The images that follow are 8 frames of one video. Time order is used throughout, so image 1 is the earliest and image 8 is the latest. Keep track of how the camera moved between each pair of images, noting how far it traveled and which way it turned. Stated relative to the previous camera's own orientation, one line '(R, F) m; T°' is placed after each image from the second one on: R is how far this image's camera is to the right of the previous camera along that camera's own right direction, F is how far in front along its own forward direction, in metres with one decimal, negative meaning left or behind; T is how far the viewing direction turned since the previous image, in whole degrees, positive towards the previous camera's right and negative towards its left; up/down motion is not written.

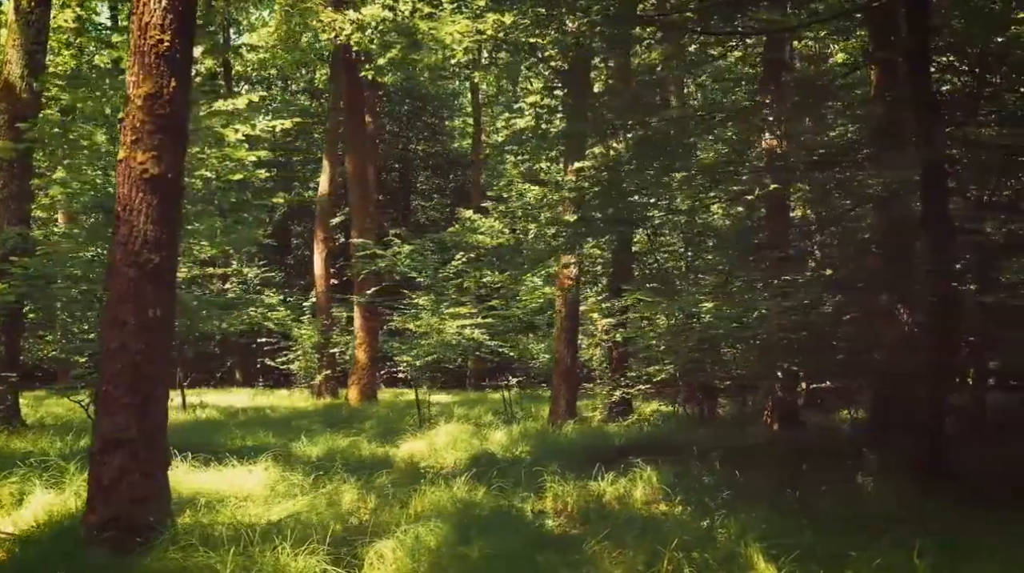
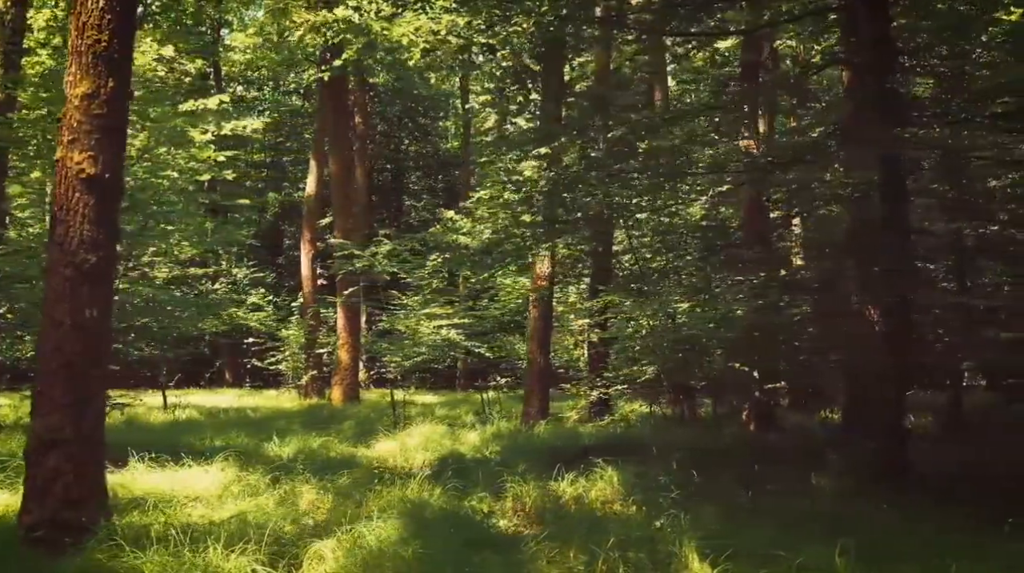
(+0.3, 0.0) m; 0°
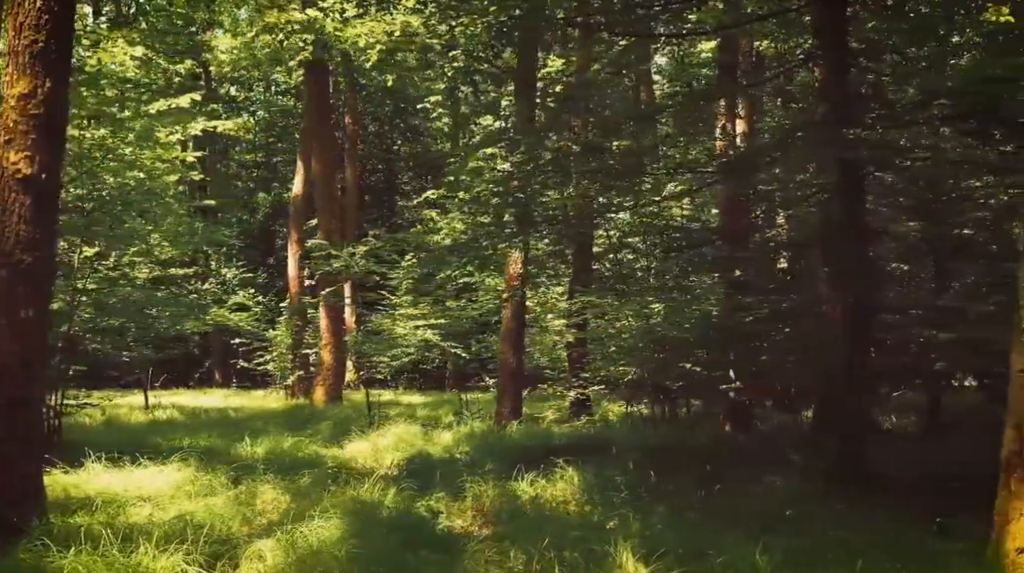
(+0.3, 0.0) m; 0°
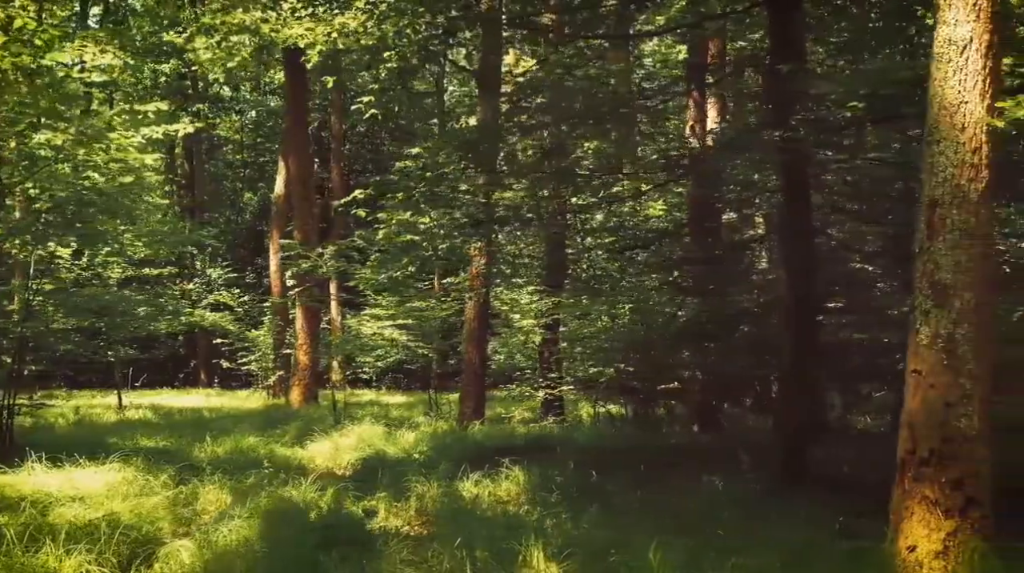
(+0.4, 0.0) m; +1°
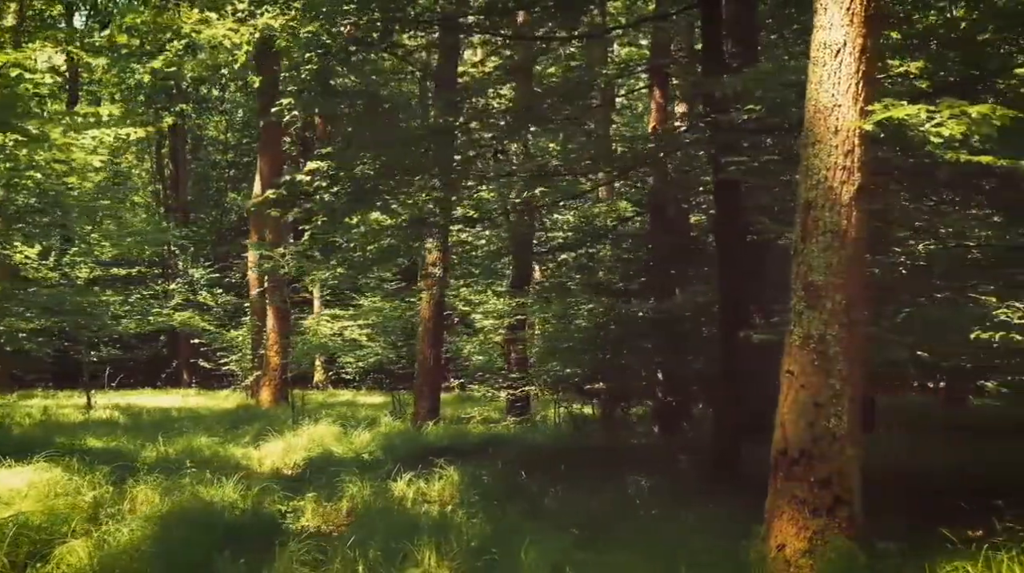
(+0.5, 0.0) m; +1°
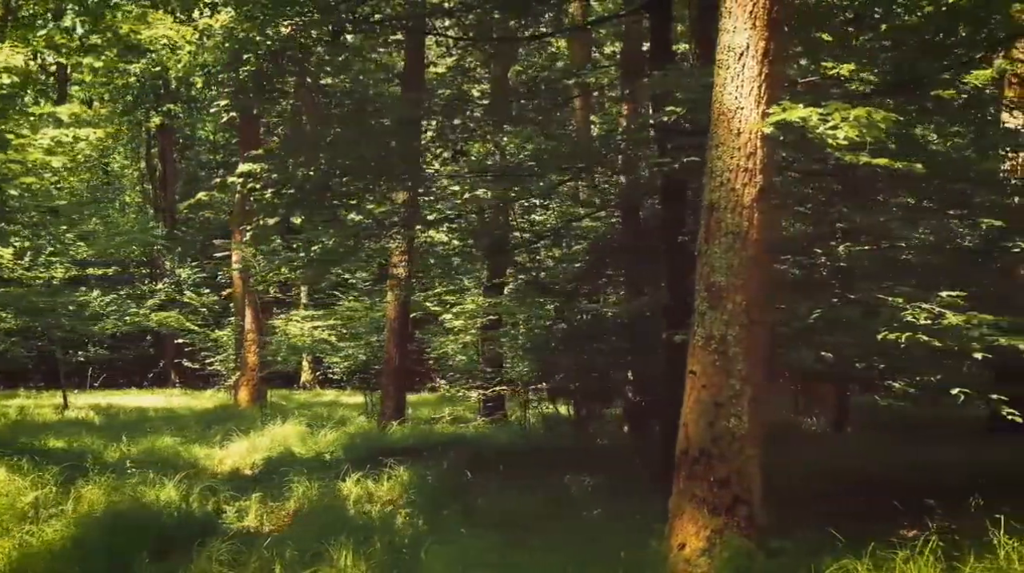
(+0.4, 0.0) m; 0°
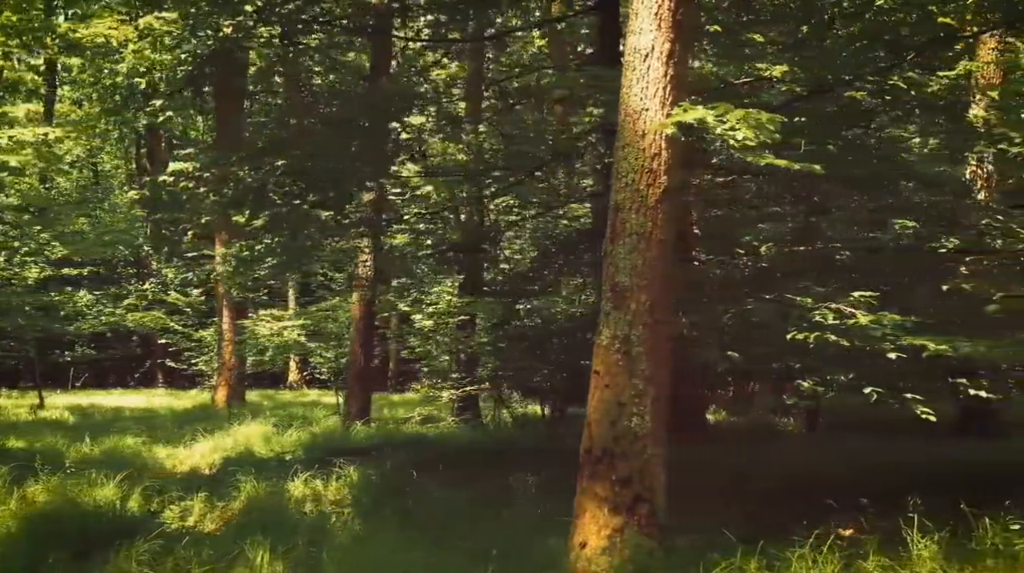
(+0.4, 0.0) m; 0°
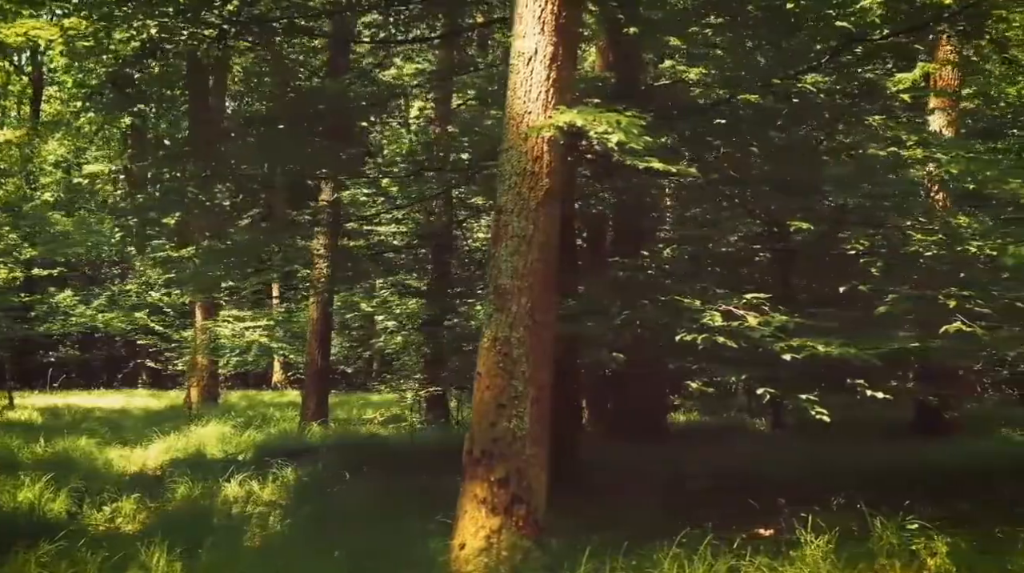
(+0.5, 0.0) m; +1°
